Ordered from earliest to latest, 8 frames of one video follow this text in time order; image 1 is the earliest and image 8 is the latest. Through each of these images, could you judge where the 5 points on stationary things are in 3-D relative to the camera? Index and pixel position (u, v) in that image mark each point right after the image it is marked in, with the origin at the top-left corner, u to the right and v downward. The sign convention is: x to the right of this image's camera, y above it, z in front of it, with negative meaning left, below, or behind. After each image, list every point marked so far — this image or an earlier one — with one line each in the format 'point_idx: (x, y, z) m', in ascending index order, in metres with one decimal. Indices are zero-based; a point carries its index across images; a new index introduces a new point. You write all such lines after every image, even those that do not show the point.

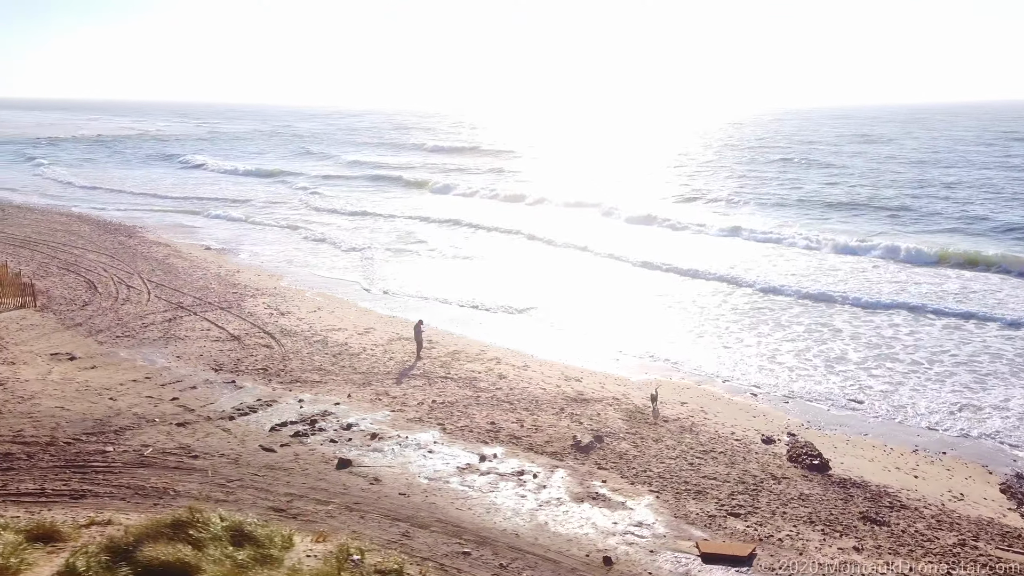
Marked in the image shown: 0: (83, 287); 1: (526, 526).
0: (-10.7, 0.0, +19.9) m
1: (+0.1, -2.3, +7.6) m
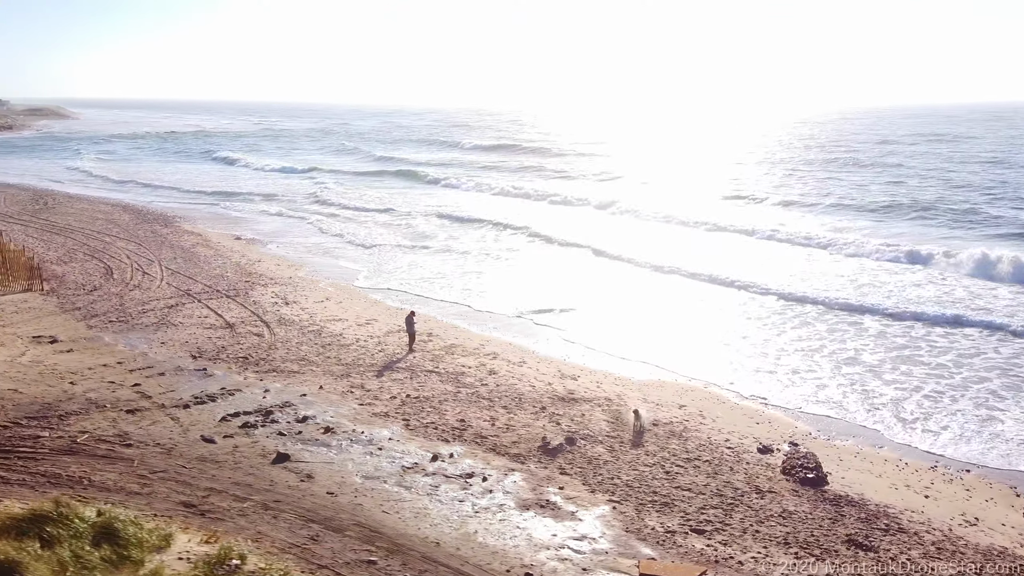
0: (-10.3, +0.4, +19.9) m
1: (-0.5, -2.1, +6.9) m
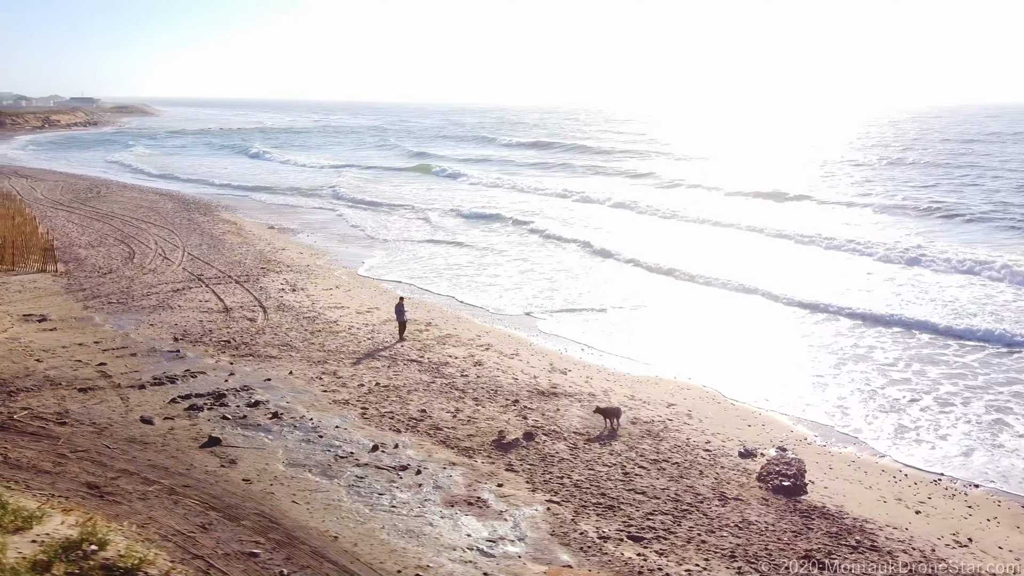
0: (-9.8, +0.8, +20.2) m
1: (-1.3, -1.9, +6.4) m
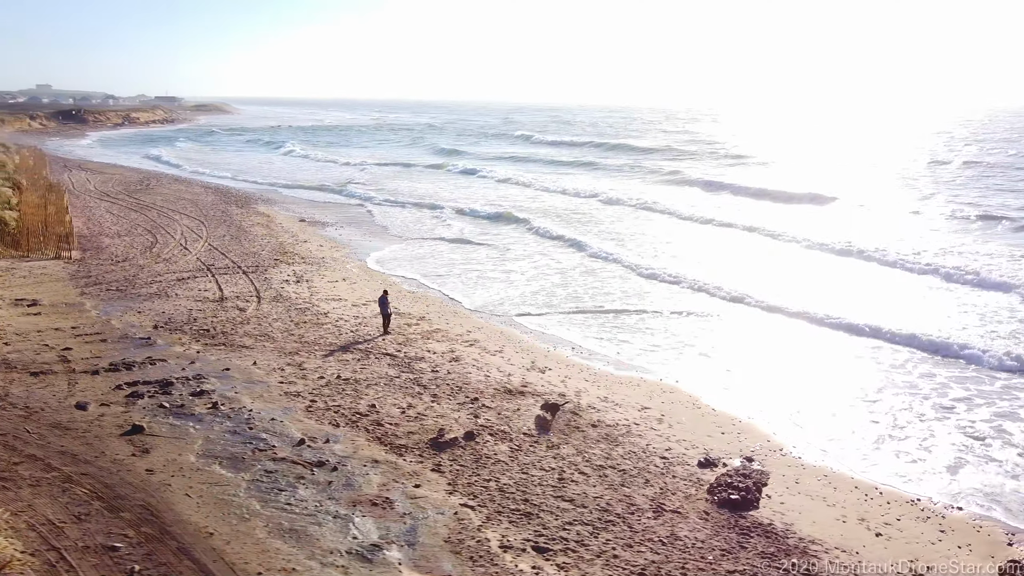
0: (-9.5, +1.1, +20.5) m
1: (-2.1, -1.8, +6.1) m
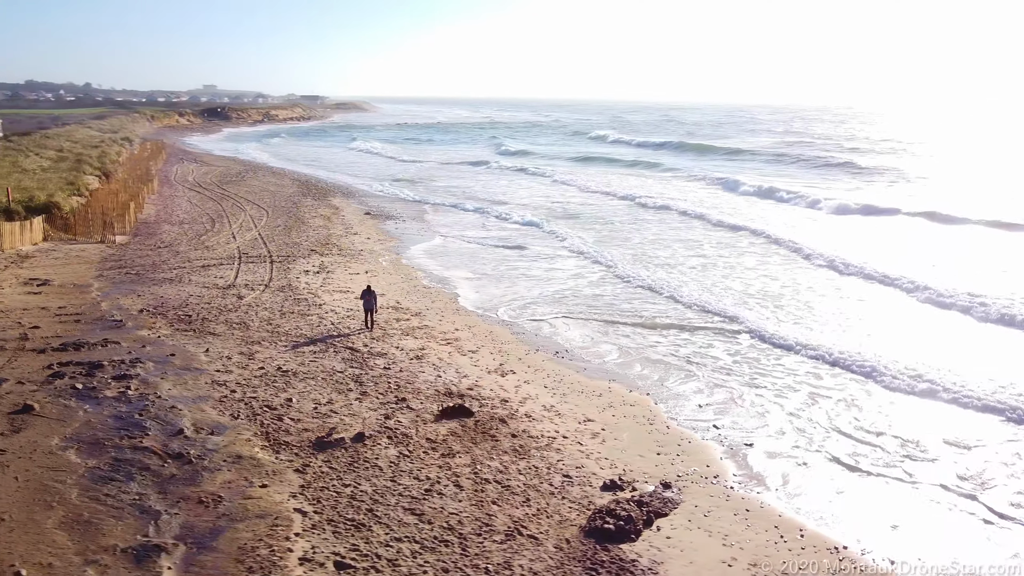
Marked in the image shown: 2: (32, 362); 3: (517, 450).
0: (-8.5, +1.5, +21.3) m
1: (-3.6, -1.7, +5.9) m
2: (-5.7, -0.9, +9.5) m
3: (+0.1, -1.7, +8.5) m
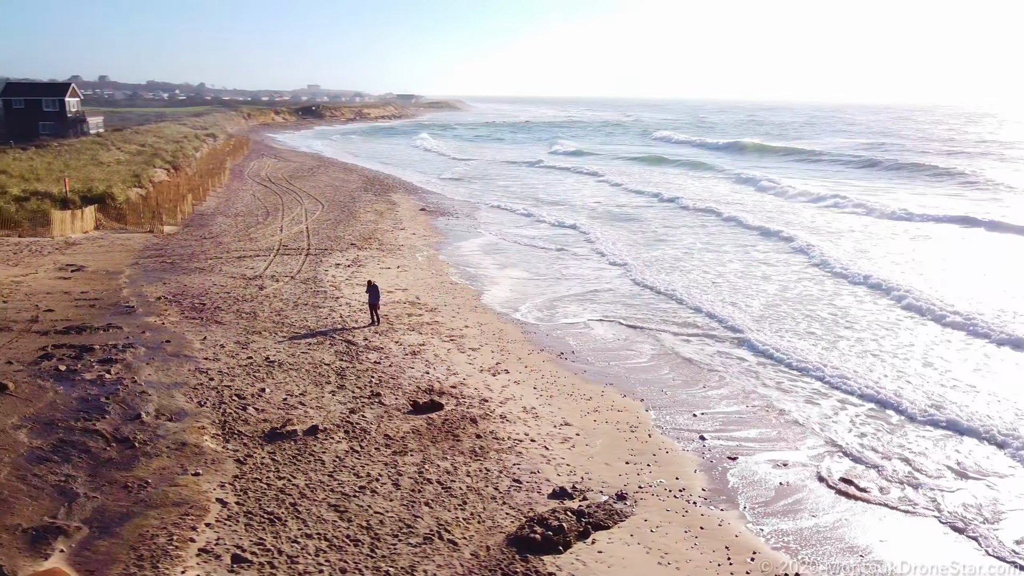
0: (-7.3, +1.7, +21.9) m
1: (-4.3, -1.5, +6.1) m
2: (-5.9, -0.7, +9.9) m
3: (-0.4, -1.7, +8.2) m
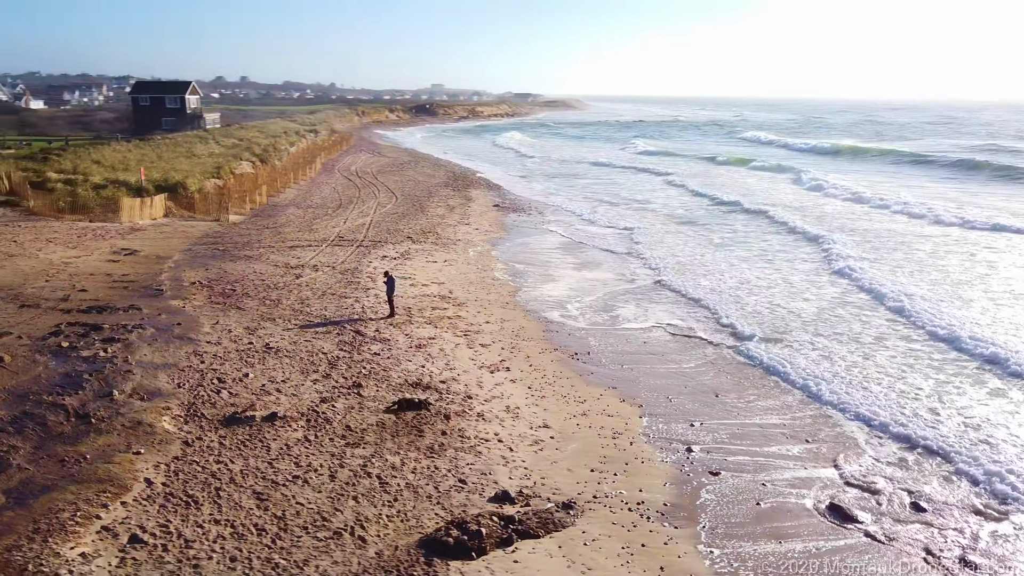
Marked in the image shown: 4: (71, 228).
0: (-5.7, +2.0, +22.5) m
1: (-4.9, -1.3, +6.4) m
2: (-6.0, -0.4, +10.4) m
3: (-0.8, -1.6, +8.0) m
4: (-8.9, +1.2, +16.2) m
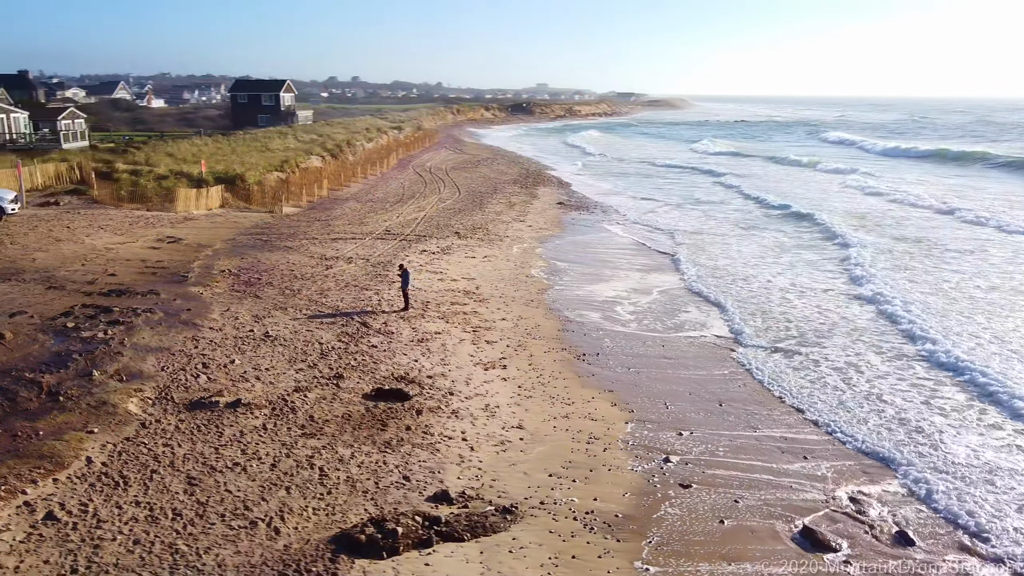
0: (-4.2, +2.2, +22.9) m
1: (-5.5, -1.1, +6.8) m
2: (-6.1, -0.2, +10.9) m
3: (-1.2, -1.5, +7.9) m
4: (-8.2, +1.5, +17.0) m
